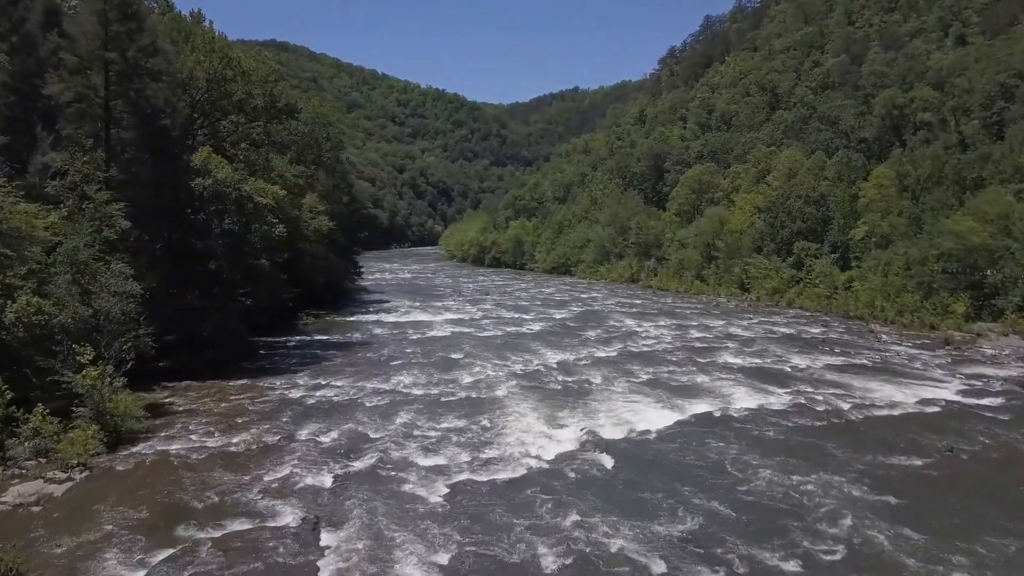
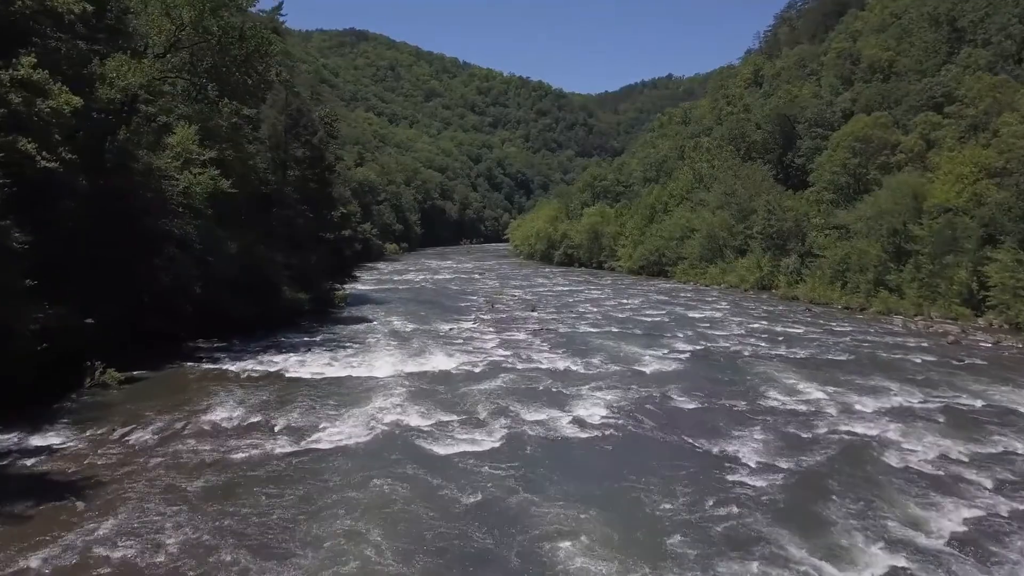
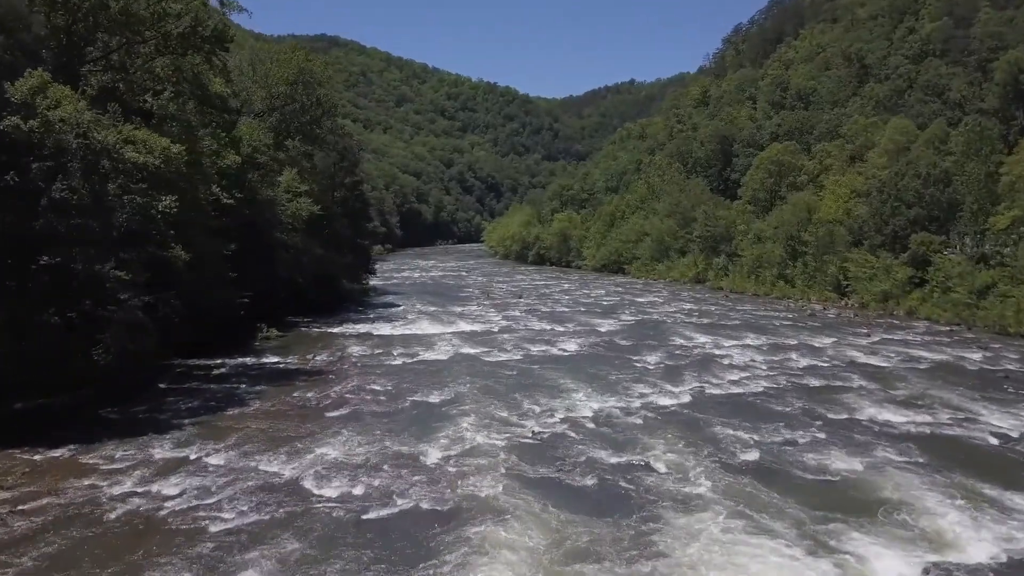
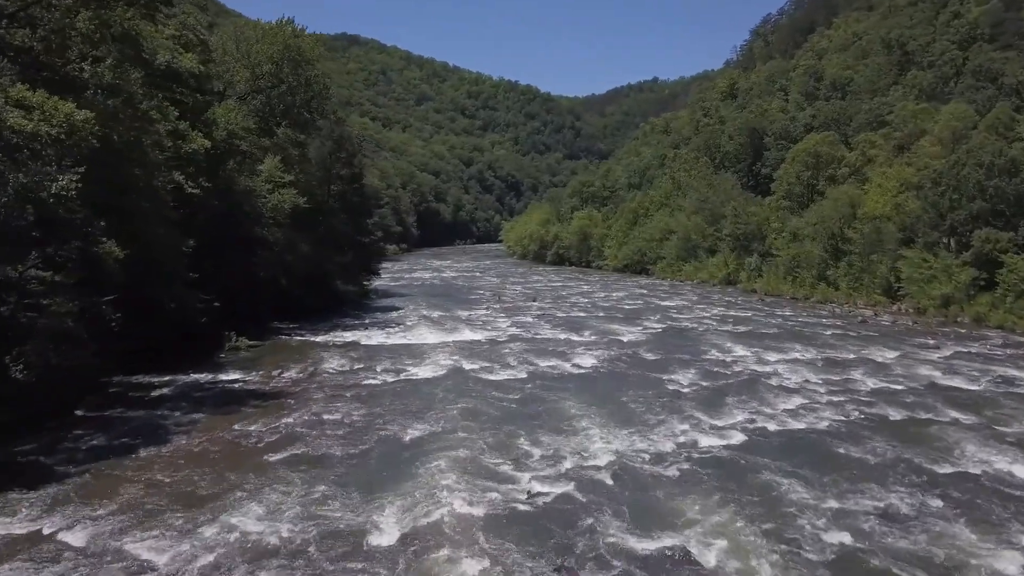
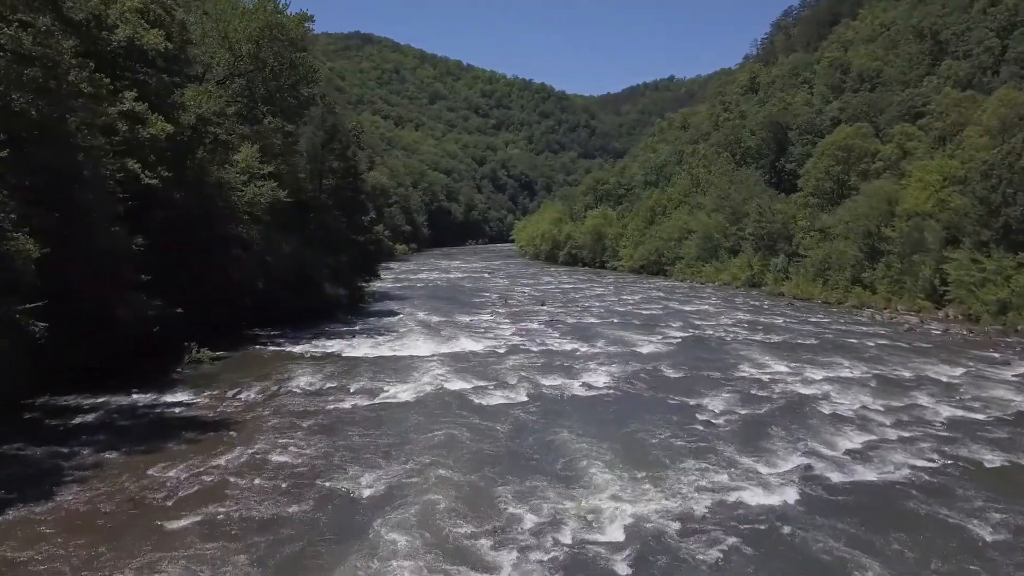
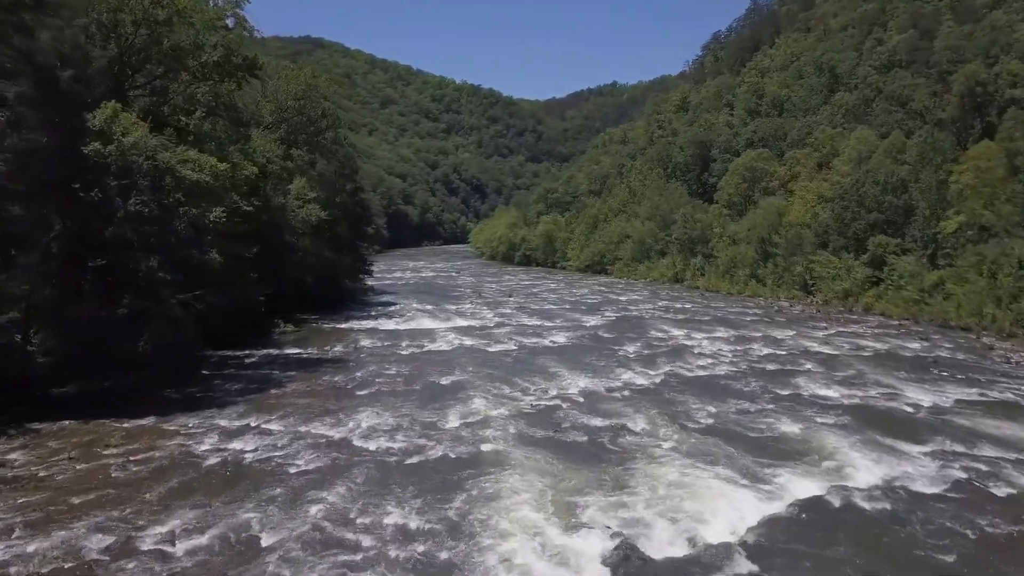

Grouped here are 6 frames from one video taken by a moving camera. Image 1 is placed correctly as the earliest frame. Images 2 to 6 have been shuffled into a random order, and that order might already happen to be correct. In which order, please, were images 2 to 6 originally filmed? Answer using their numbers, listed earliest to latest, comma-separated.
6, 3, 4, 5, 2
